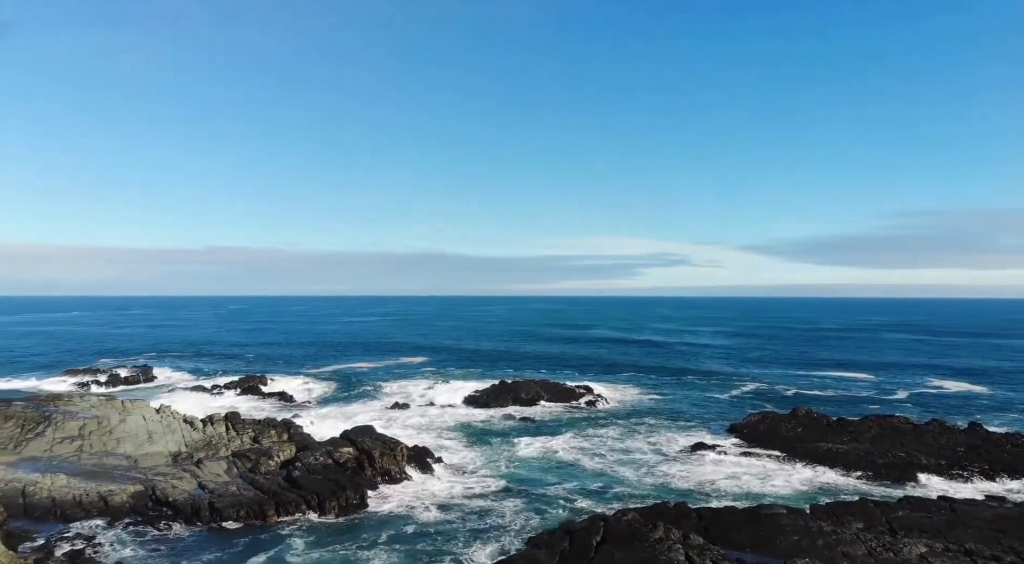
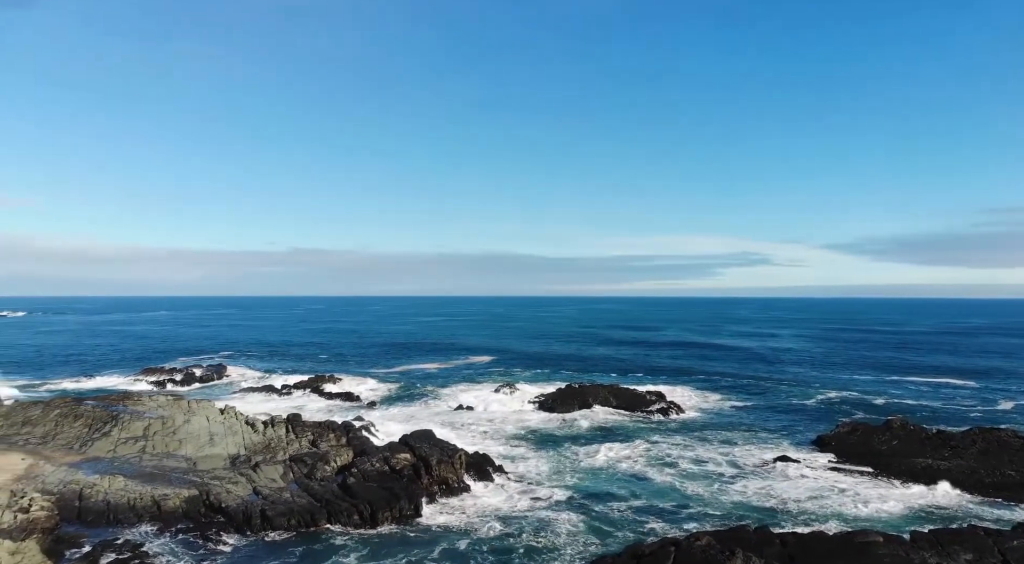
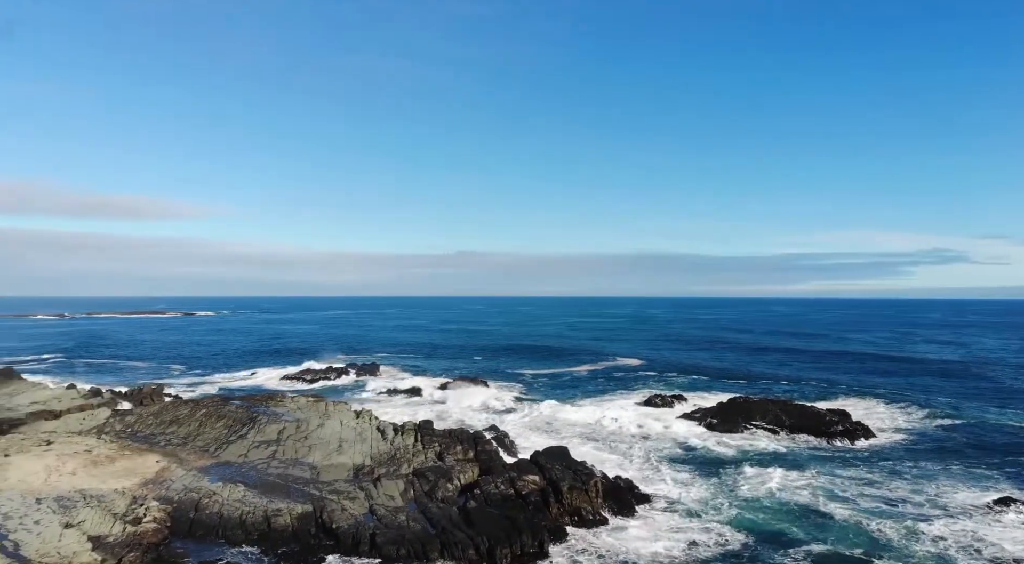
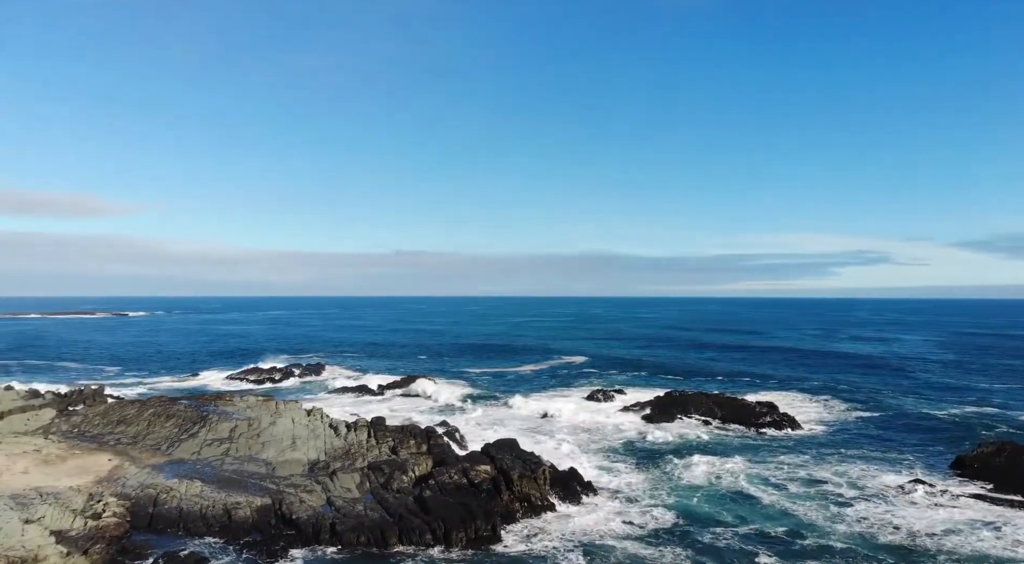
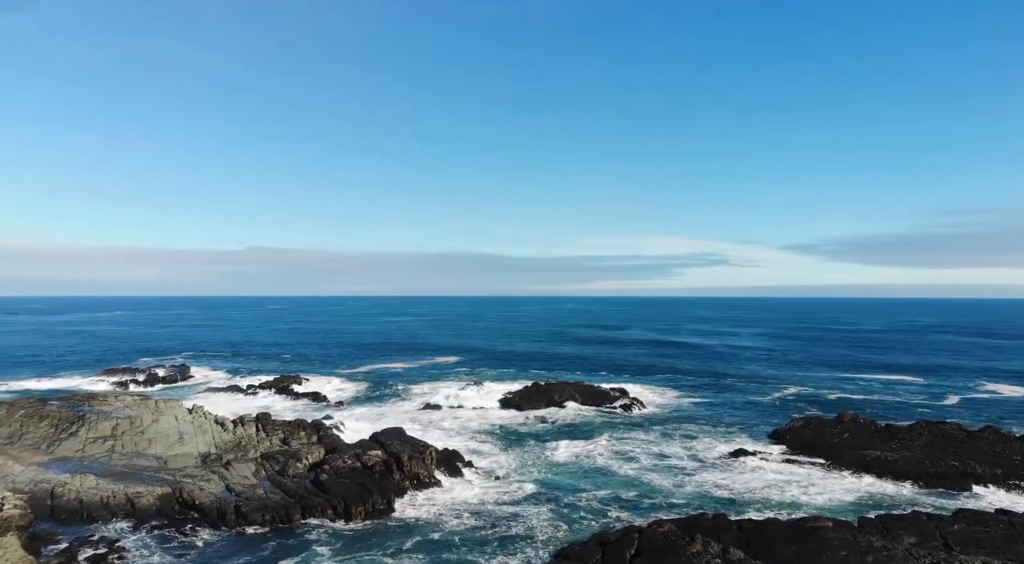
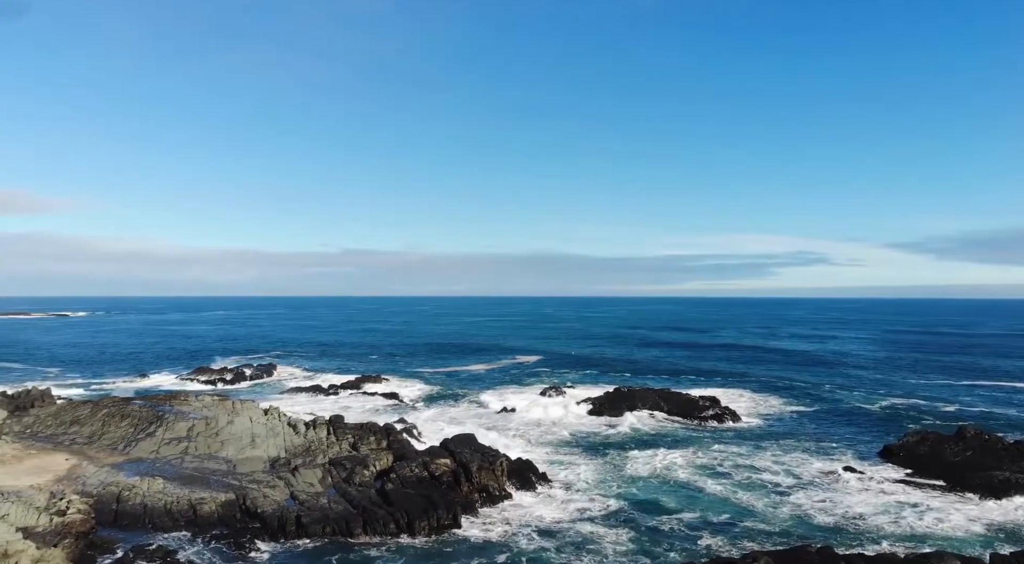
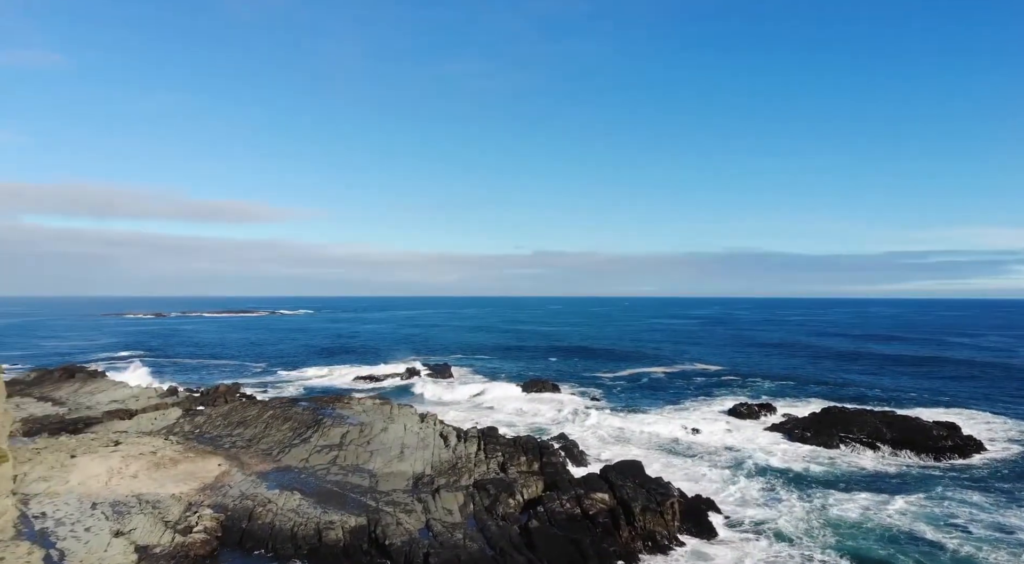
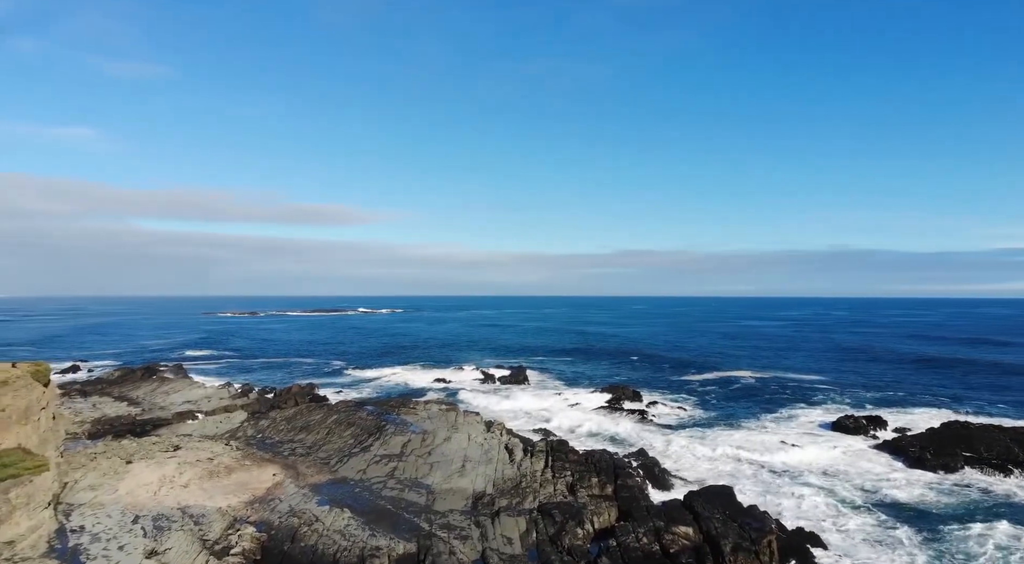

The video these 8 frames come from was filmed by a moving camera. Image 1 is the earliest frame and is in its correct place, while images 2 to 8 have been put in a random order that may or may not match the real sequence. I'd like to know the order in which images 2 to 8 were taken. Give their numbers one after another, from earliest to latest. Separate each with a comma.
5, 2, 6, 4, 3, 7, 8
